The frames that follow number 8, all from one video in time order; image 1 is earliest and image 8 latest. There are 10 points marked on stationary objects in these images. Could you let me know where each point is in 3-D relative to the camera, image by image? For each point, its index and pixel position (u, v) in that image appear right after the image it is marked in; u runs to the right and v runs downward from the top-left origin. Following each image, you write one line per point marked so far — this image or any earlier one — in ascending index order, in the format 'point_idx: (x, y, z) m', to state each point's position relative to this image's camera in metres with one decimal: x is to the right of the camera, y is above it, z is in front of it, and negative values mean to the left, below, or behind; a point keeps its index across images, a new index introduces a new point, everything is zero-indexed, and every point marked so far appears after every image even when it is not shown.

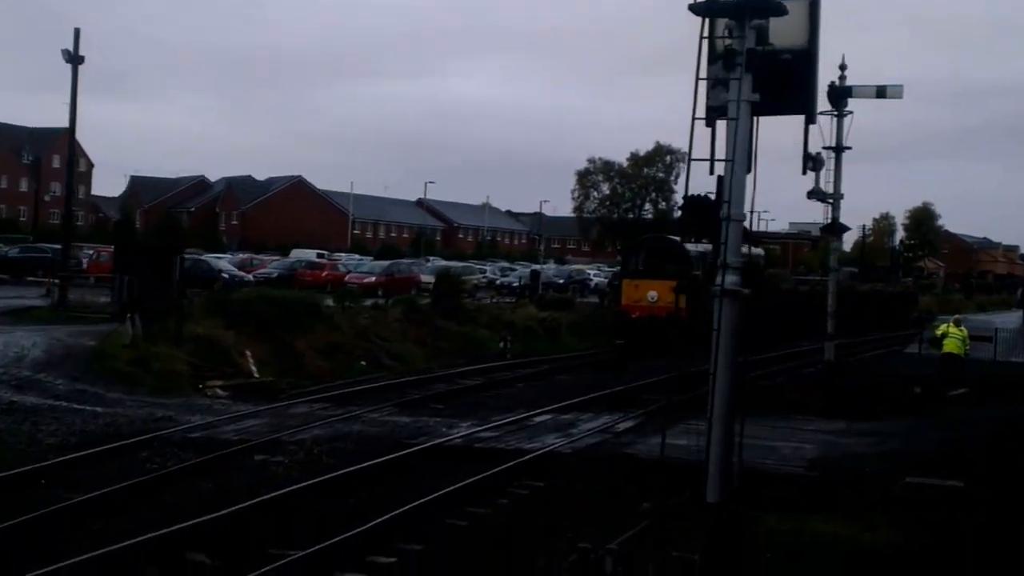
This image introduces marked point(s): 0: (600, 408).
0: (+1.3, -1.7, +18.2) m
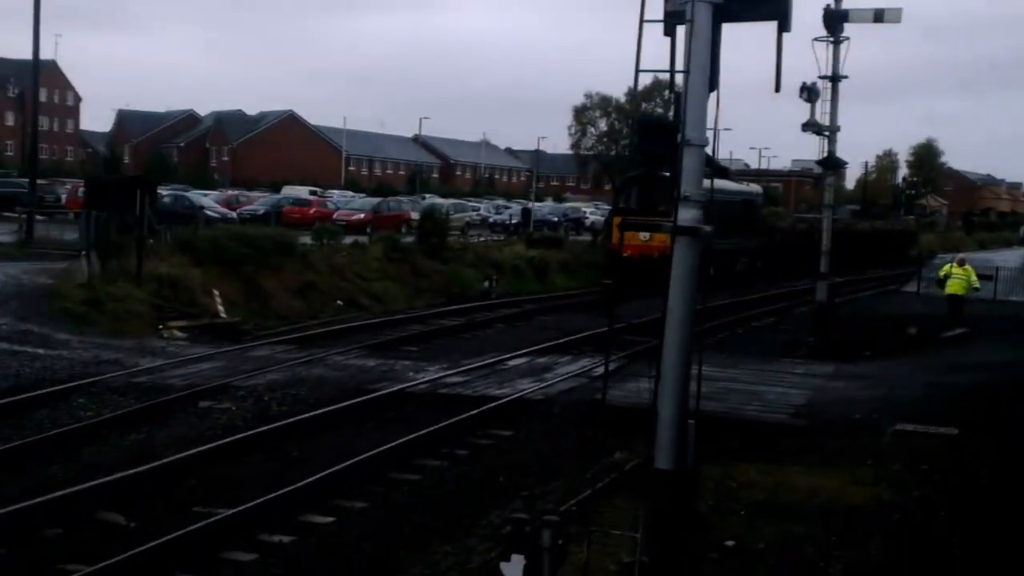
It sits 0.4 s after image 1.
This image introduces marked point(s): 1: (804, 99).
0: (+0.9, -0.9, +17.3) m
1: (+4.6, +3.0, +19.7) m
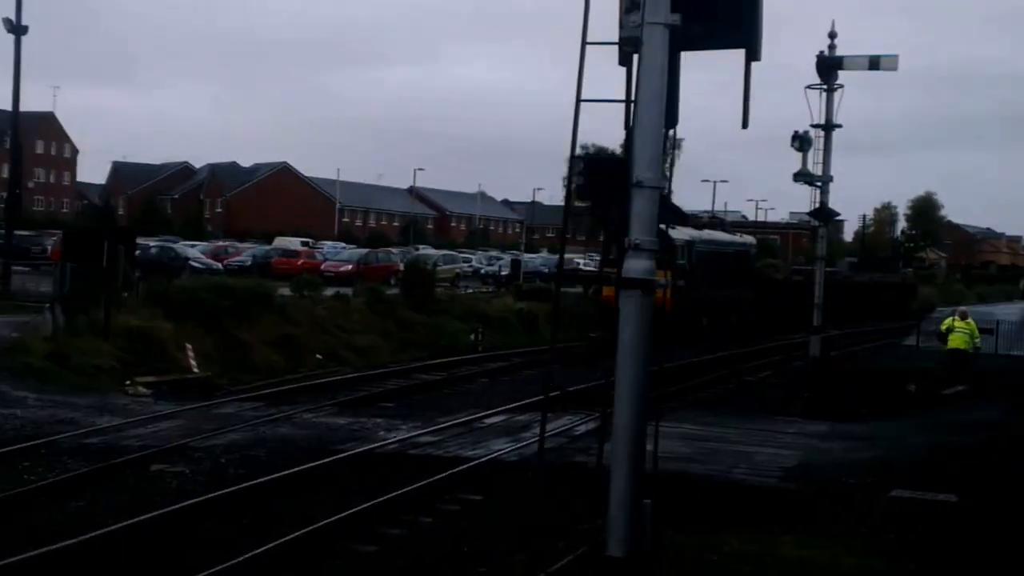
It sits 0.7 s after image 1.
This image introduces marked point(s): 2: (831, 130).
0: (+0.7, -1.6, +16.6) m
1: (+4.3, +2.1, +19.2) m
2: (+4.8, +2.4, +18.9) m
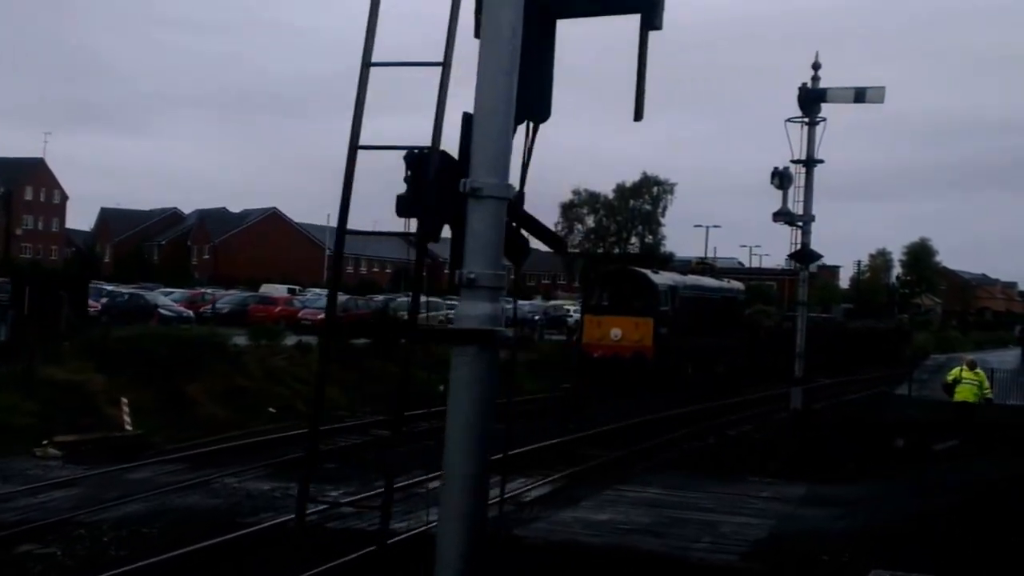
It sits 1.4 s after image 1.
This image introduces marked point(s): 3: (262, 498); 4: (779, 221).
0: (+0.1, -2.2, +15.3) m
1: (+3.7, +1.4, +18.0) m
2: (+4.2, +1.7, +17.7) m
3: (-2.4, -2.0, +12.1) m
4: (+3.8, +0.9, +17.8) m
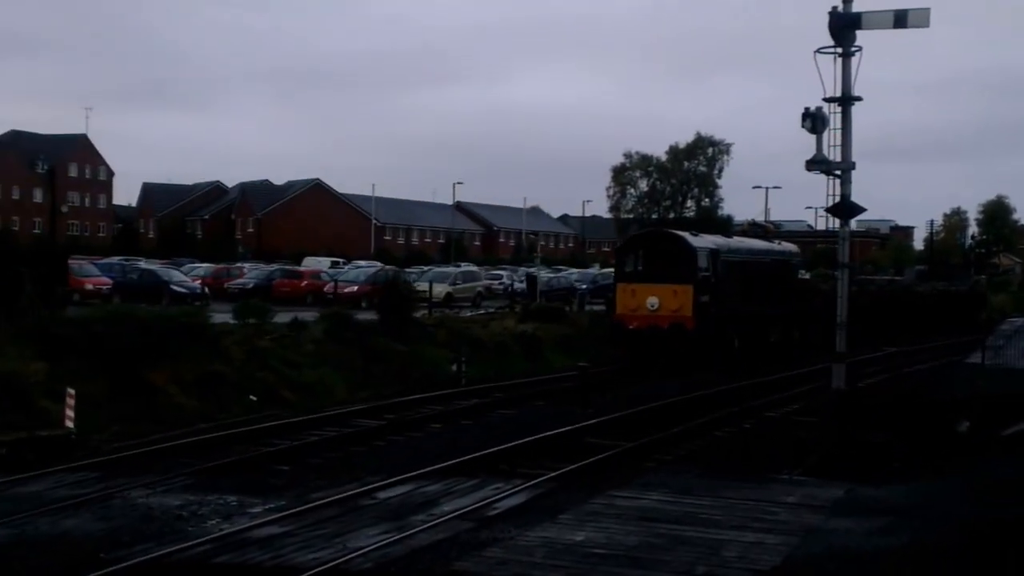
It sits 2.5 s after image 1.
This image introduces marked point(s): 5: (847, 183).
0: (-0.1, -1.9, +12.9) m
1: (+3.6, +1.9, +15.4) m
2: (+4.1, +2.2, +15.1) m
3: (-2.8, -1.8, +9.9) m
4: (+3.6, +1.4, +15.2) m
5: (+4.0, +1.2, +15.0) m
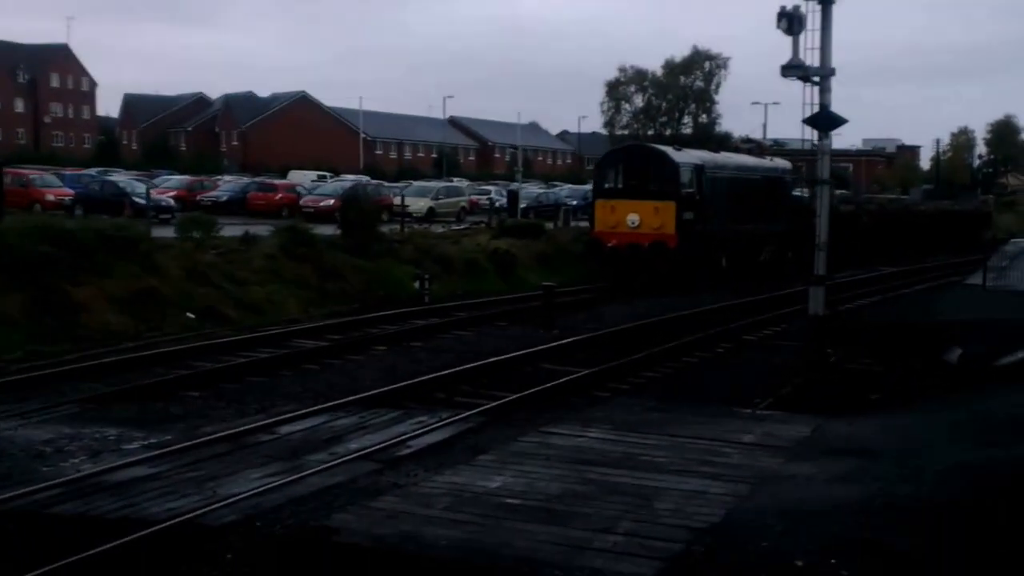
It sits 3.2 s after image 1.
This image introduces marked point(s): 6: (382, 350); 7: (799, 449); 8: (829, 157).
0: (-0.7, -1.0, +11.7) m
1: (+3.0, +2.9, +13.8) m
2: (+3.5, +3.1, +13.5) m
3: (-3.4, -1.1, +8.6) m
4: (+3.0, +2.3, +13.7) m
5: (+3.4, +2.2, +13.5) m
6: (-1.6, -0.8, +15.8) m
7: (+2.3, -1.2, +9.7) m
8: (+3.6, +1.5, +14.3) m
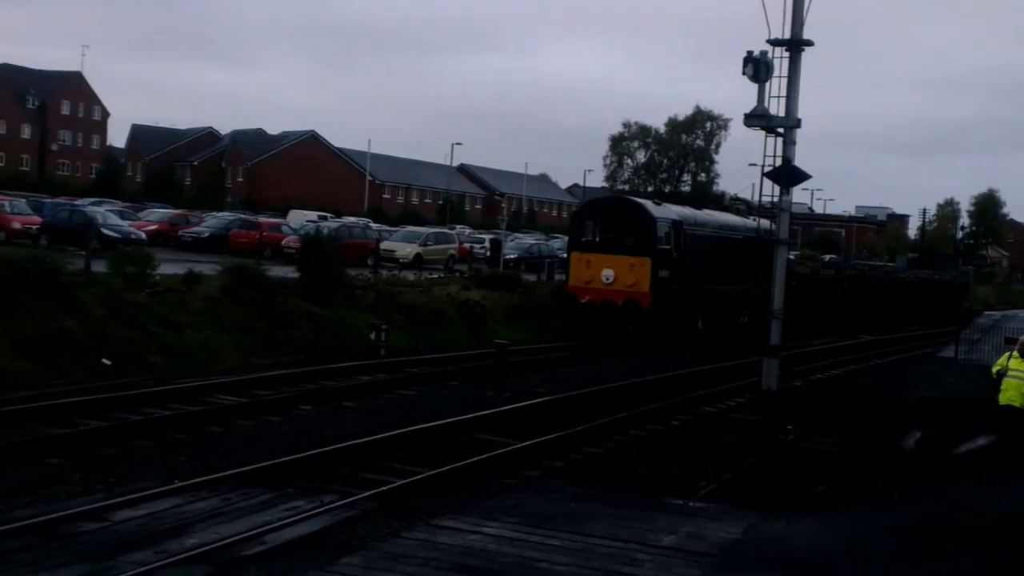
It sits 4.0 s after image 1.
0: (-1.5, -1.5, +10.3) m
1: (+2.4, +2.1, +12.6) m
2: (+2.9, +2.4, +12.3) m
3: (-4.2, -1.4, +7.3) m
4: (+2.4, +1.6, +12.4) m
5: (+2.8, +1.4, +12.3) m
6: (-2.4, -1.4, +14.4) m
7: (+1.5, -1.8, +8.4) m
8: (+3.0, +0.7, +13.0) m
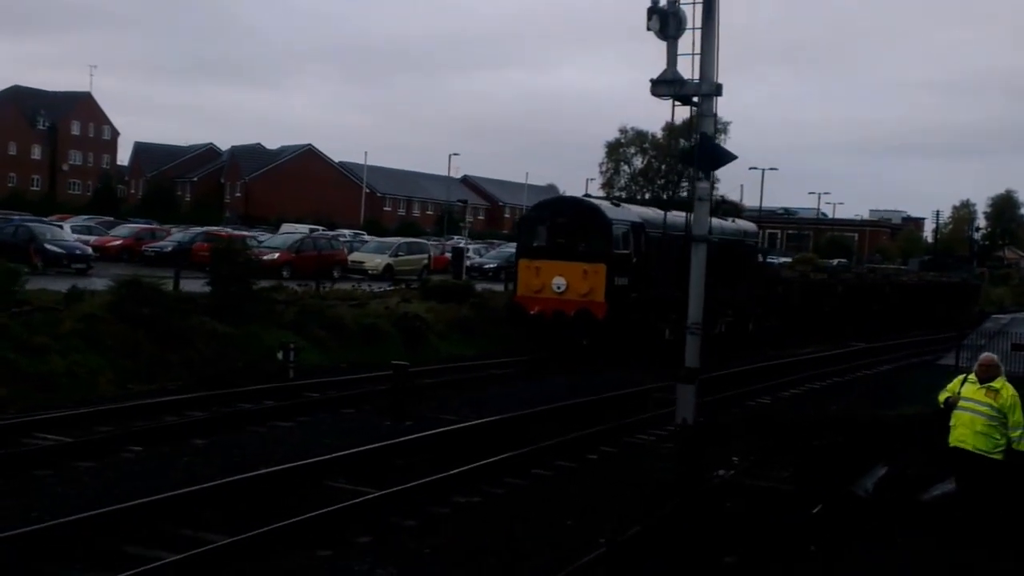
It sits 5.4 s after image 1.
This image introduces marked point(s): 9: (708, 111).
0: (-2.7, -1.6, +7.9) m
1: (+1.2, +2.1, +10.1) m
2: (+1.7, +2.3, +9.8) m
3: (-5.4, -1.5, +4.9) m
4: (+1.2, +1.6, +9.9) m
5: (+1.6, +1.4, +9.8) m
6: (-3.5, -1.5, +12.0) m
7: (+0.2, -1.8, +5.9) m
8: (+1.8, +0.7, +10.5) m
9: (+1.6, +1.4, +9.8) m
